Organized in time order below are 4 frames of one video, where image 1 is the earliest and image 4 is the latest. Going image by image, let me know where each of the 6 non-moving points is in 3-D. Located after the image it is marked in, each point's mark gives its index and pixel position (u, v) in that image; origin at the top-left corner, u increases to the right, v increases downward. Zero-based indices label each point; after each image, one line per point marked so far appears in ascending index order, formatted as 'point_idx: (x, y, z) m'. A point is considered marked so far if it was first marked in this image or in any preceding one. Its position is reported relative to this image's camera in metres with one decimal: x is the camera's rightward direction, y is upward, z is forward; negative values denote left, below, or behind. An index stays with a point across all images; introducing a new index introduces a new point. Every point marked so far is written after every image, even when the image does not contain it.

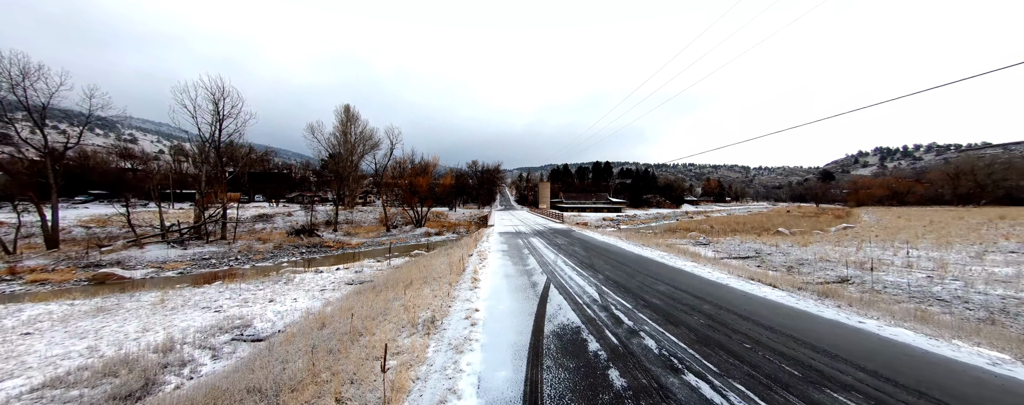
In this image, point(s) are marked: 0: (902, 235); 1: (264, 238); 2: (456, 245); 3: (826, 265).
0: (+17.9, -1.5, +13.9) m
1: (-14.8, -2.1, +18.0) m
2: (-1.7, -1.3, +9.4) m
3: (+8.1, -1.6, +7.9) m
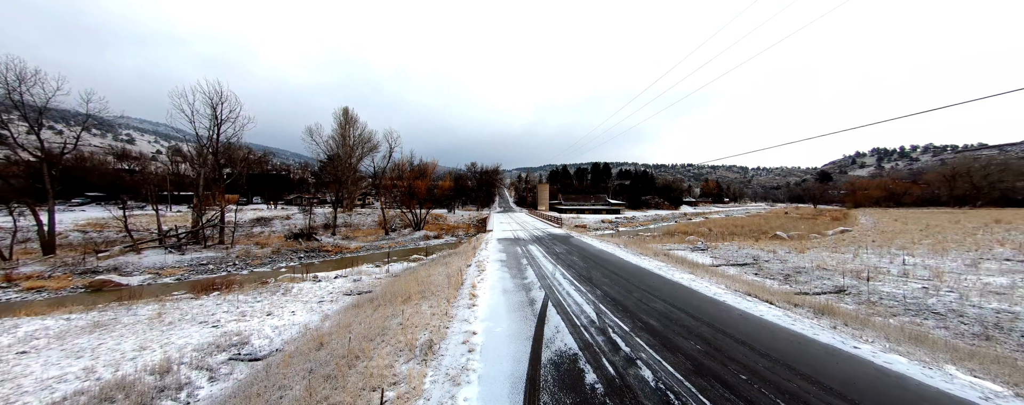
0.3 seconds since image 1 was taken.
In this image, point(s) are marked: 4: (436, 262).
0: (+17.9, -1.7, +14.0) m
1: (-14.8, -2.4, +18.0) m
2: (-1.8, -1.6, +9.4) m
3: (+8.1, -1.9, +7.9) m
4: (-2.2, -1.8, +8.8) m
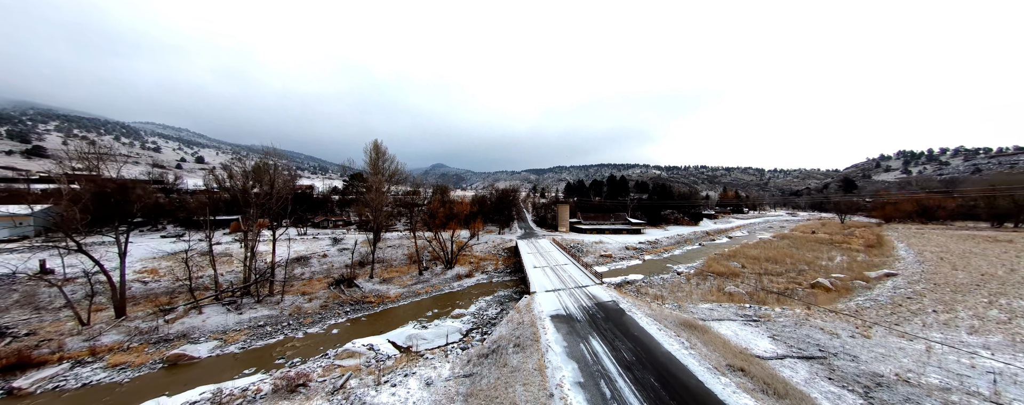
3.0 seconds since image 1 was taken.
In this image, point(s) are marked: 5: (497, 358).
0: (+20.0, -4.8, +13.5) m
1: (-12.5, -5.5, +18.6) m
2: (+0.2, -4.5, +9.6) m
3: (+10.0, -4.8, +7.7) m
4: (-0.2, -4.7, +9.0) m
5: (-0.5, -4.9, +9.6) m
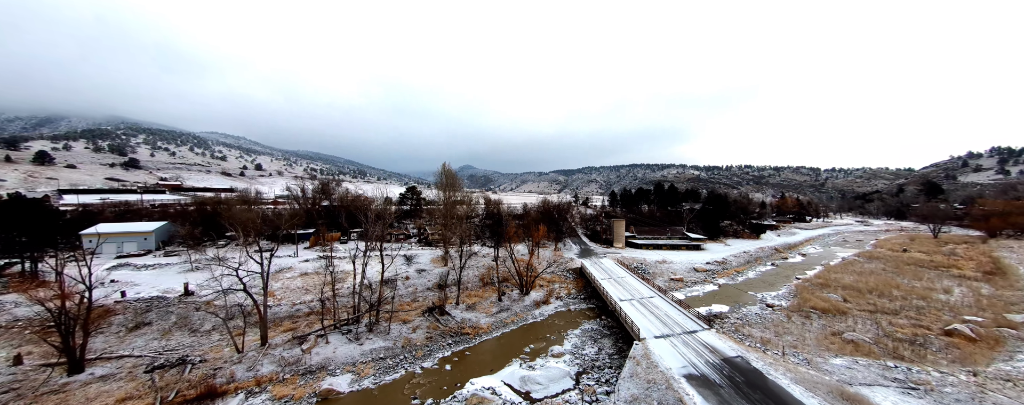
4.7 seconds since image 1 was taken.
0: (+25.1, -6.9, +11.3) m
1: (-6.8, -7.6, +19.6) m
2: (+5.0, -6.6, +9.4) m
3: (+14.6, -6.8, +6.5) m
4: (+4.5, -6.8, +8.9) m
5: (+4.3, -7.0, +9.5) m
